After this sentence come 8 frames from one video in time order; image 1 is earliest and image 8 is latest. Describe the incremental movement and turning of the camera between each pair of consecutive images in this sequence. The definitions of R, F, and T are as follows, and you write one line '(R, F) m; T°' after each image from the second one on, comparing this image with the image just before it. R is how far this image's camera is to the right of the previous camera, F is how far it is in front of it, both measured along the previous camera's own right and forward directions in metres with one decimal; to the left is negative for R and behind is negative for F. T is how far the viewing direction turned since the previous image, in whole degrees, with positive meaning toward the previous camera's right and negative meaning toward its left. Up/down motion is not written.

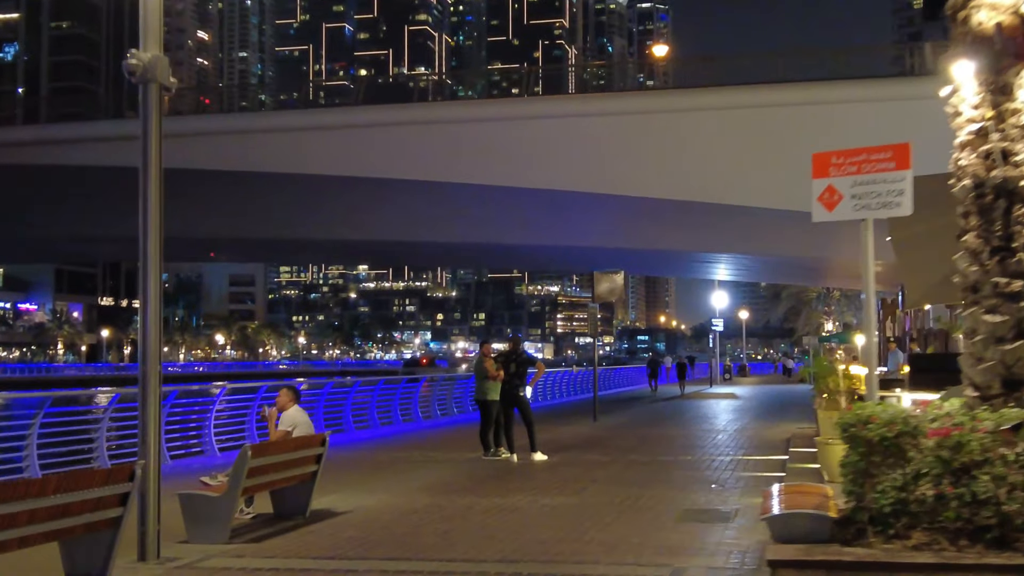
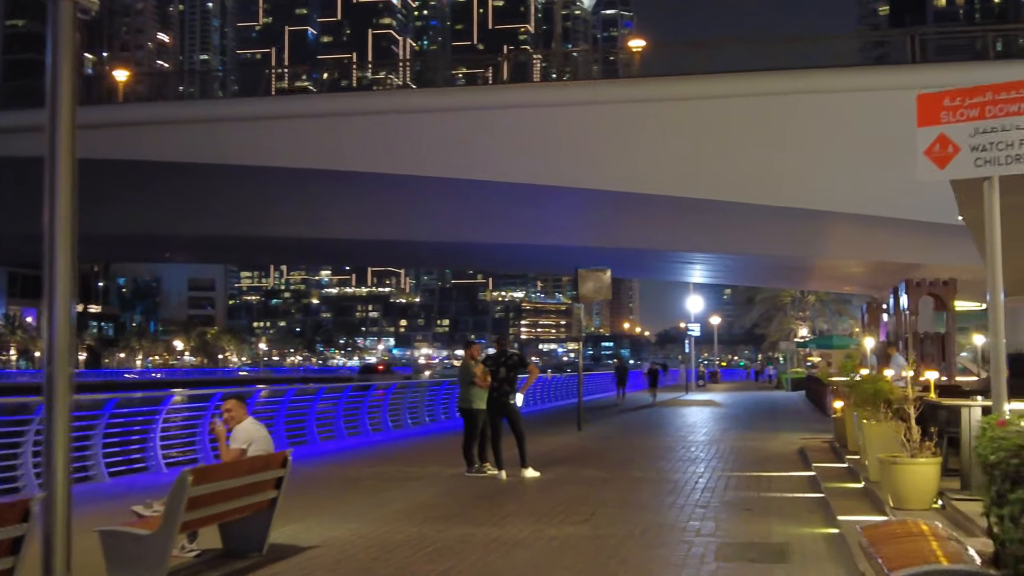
(-0.3, +1.6) m; +2°
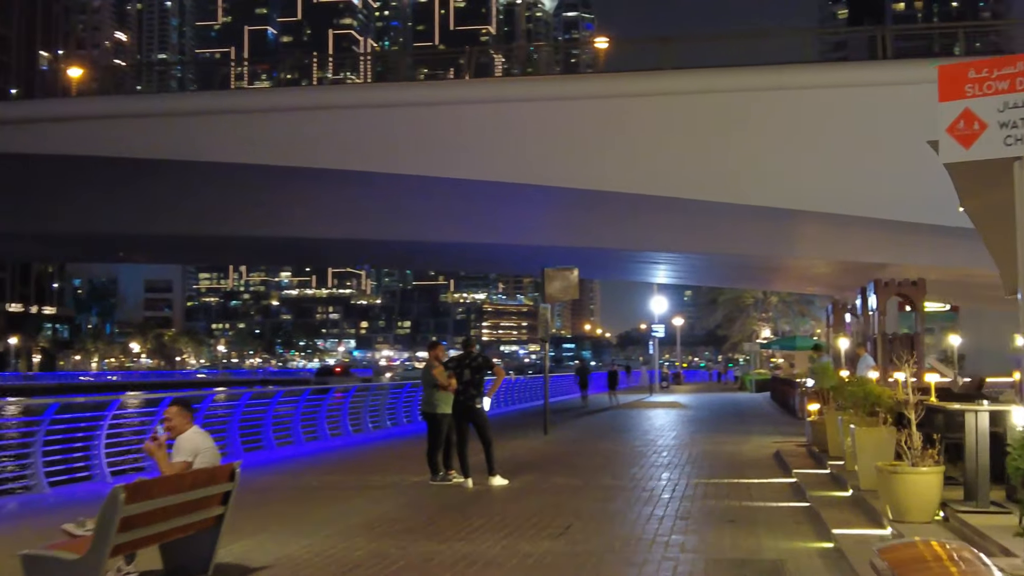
(-0.1, +0.6) m; +2°
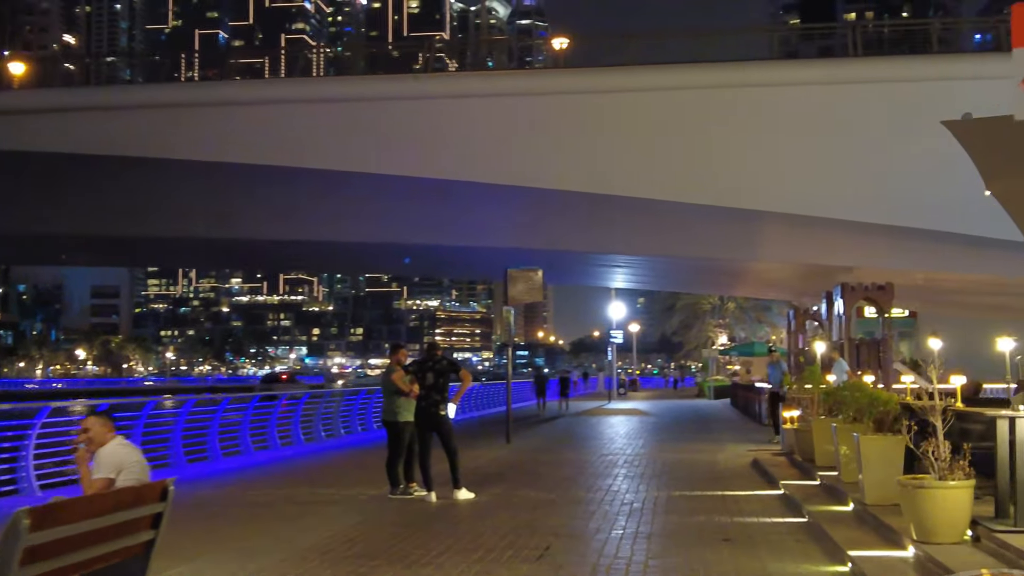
(-0.1, +0.9) m; +2°
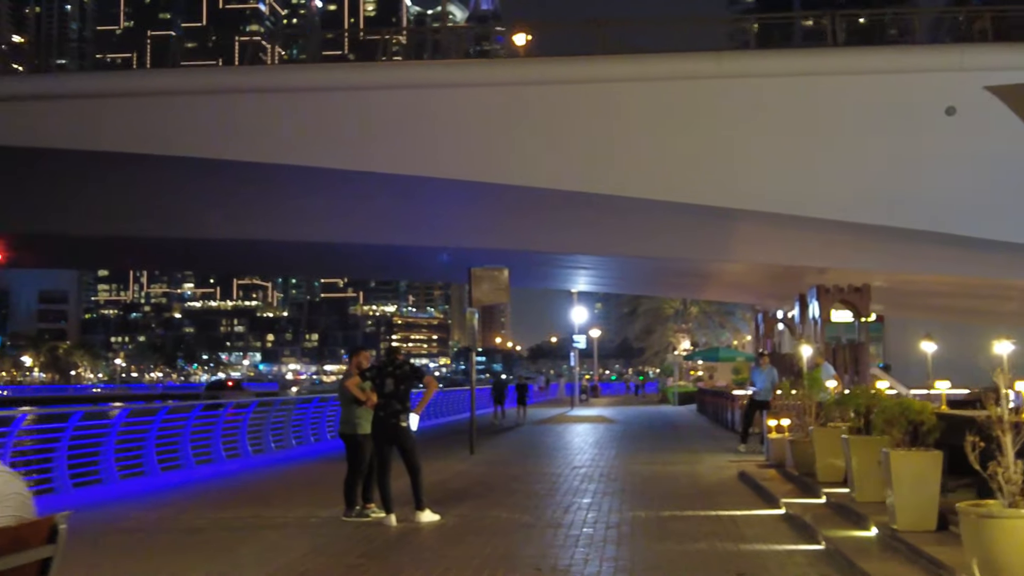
(-0.1, +1.2) m; +2°
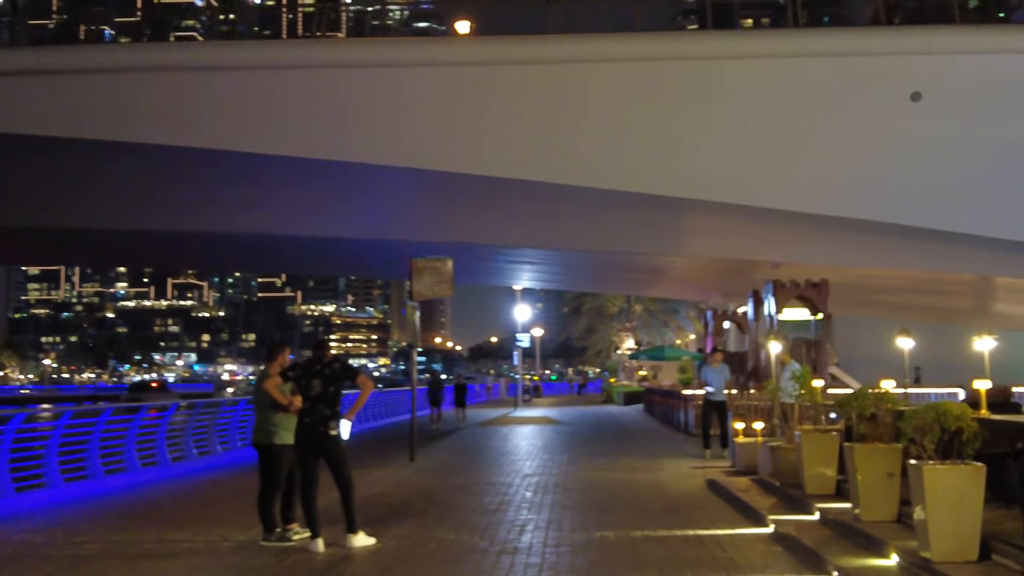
(-0.1, +1.3) m; +3°
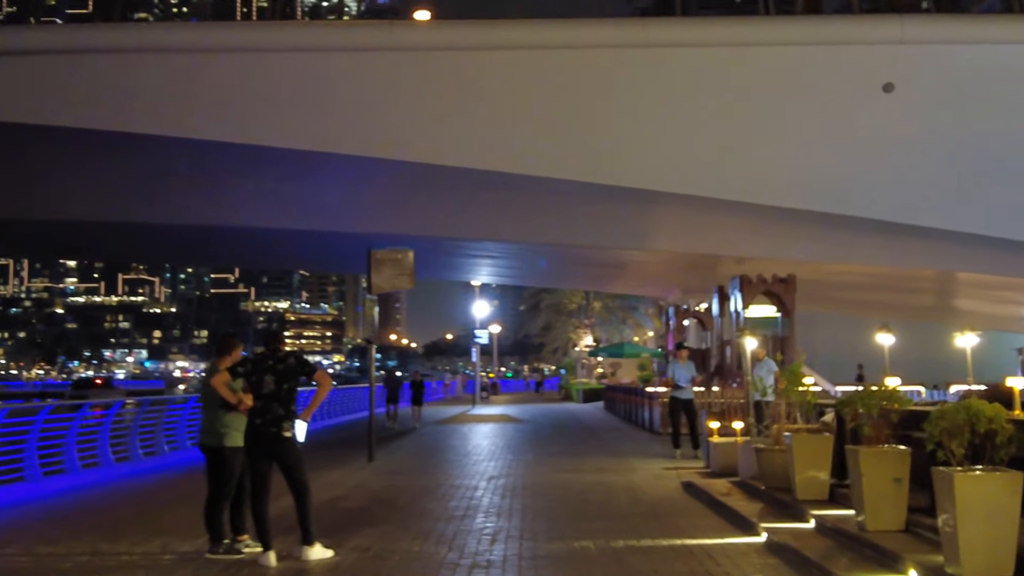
(-0.1, +0.7) m; +2°
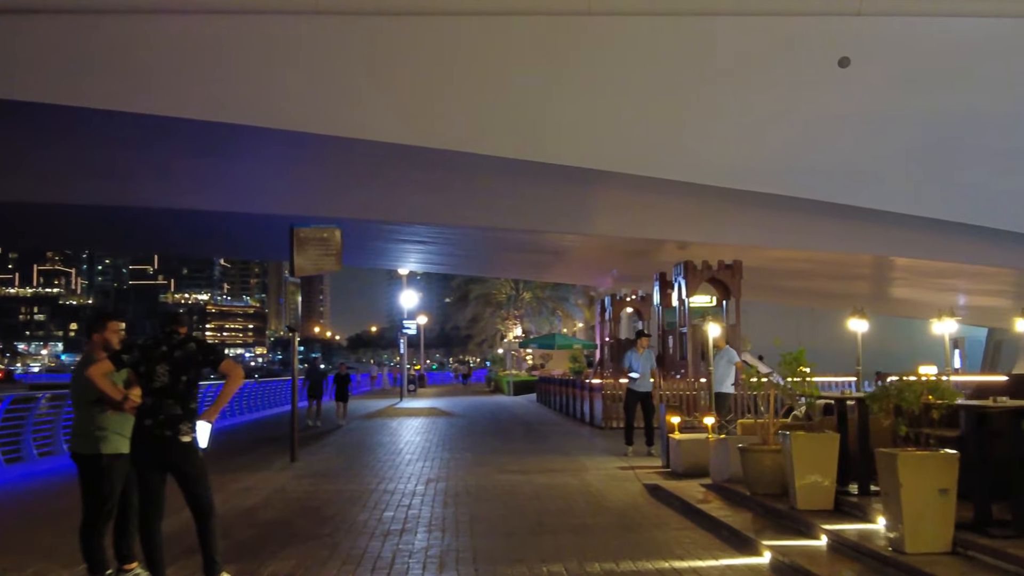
(-0.1, +1.4) m; +4°
